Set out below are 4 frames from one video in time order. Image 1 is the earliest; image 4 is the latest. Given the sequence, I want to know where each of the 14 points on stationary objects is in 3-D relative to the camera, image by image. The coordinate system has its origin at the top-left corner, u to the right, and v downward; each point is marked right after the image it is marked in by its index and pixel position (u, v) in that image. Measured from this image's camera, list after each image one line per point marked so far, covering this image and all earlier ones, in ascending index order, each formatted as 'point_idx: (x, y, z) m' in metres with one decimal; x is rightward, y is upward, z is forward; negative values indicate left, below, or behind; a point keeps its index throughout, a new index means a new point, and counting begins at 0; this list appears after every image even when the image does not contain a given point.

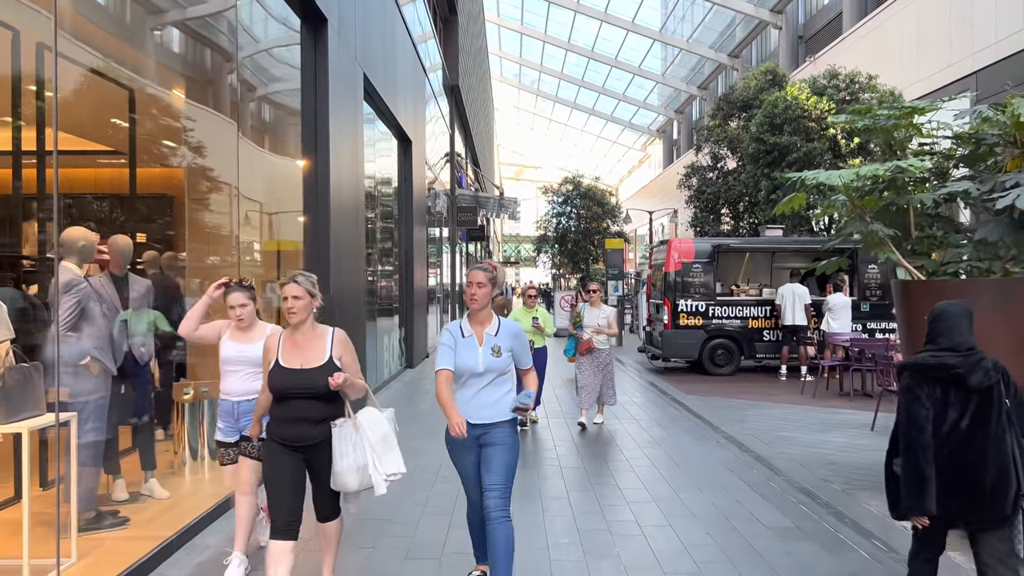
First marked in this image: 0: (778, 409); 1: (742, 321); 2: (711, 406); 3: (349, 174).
0: (+3.1, -1.4, +9.2) m
1: (+3.6, -0.5, +12.5) m
2: (+2.4, -1.4, +9.5) m
3: (-1.7, +1.2, +8.3) m
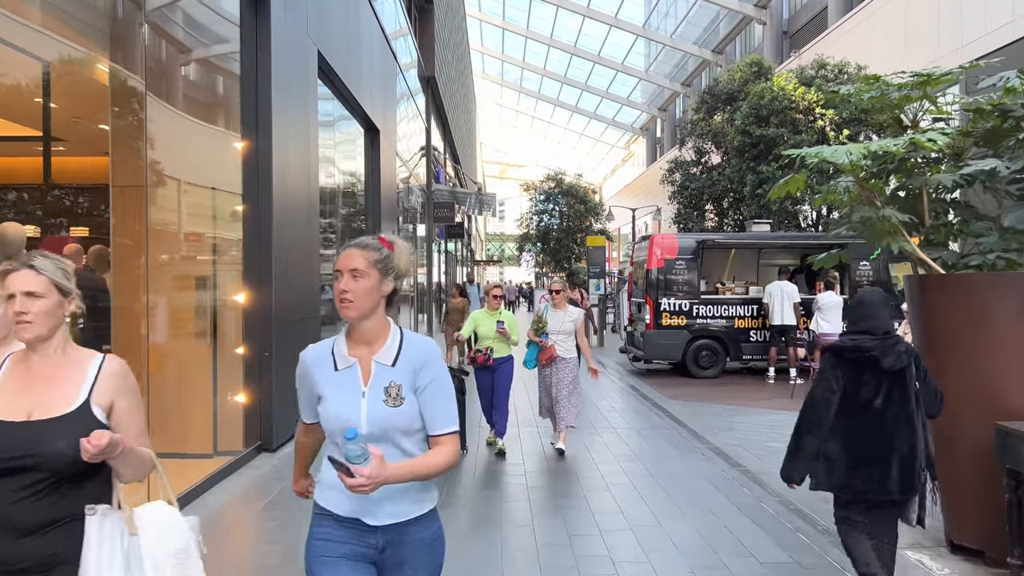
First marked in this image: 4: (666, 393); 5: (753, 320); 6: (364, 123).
0: (+2.8, -1.4, +8.6) m
1: (+3.2, -0.5, +11.8) m
2: (+2.0, -1.4, +8.8) m
3: (-2.0, +1.2, +7.6) m
4: (+2.0, -1.4, +10.5) m
5: (+3.6, -0.5, +11.9) m
6: (-2.3, +2.5, +12.0) m
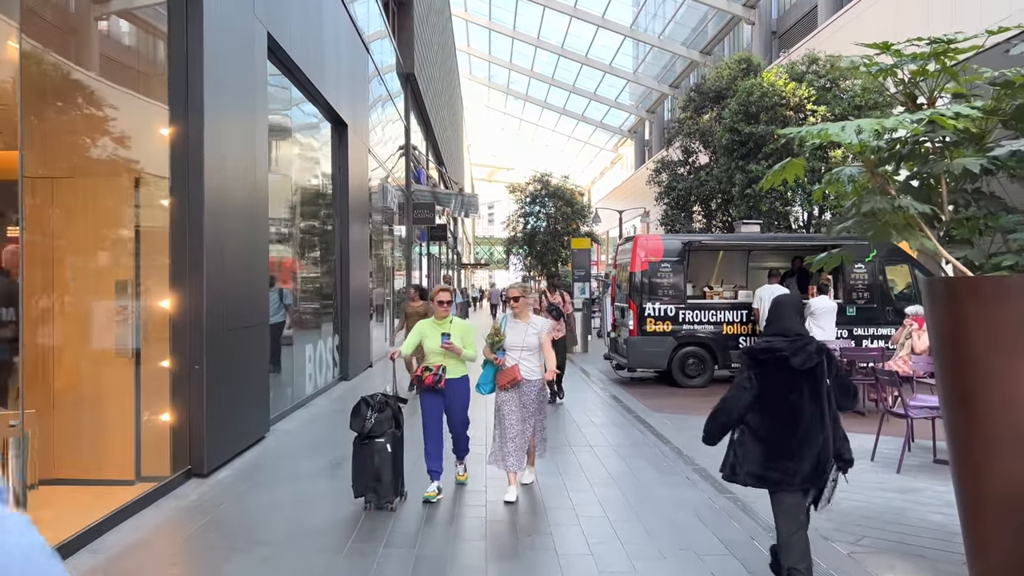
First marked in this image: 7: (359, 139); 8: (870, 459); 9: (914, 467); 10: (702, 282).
0: (+2.5, -1.4, +7.9) m
1: (+2.9, -0.5, +11.2) m
2: (+1.7, -1.4, +8.1) m
3: (-2.3, +1.2, +6.8) m
4: (+1.7, -1.4, +9.8) m
5: (+3.3, -0.5, +11.3) m
6: (-2.6, +2.4, +11.3) m
7: (-2.5, +2.4, +12.9) m
8: (+2.9, -1.4, +6.4) m
9: (+3.1, -1.4, +6.1) m
10: (+3.0, +0.1, +12.5) m
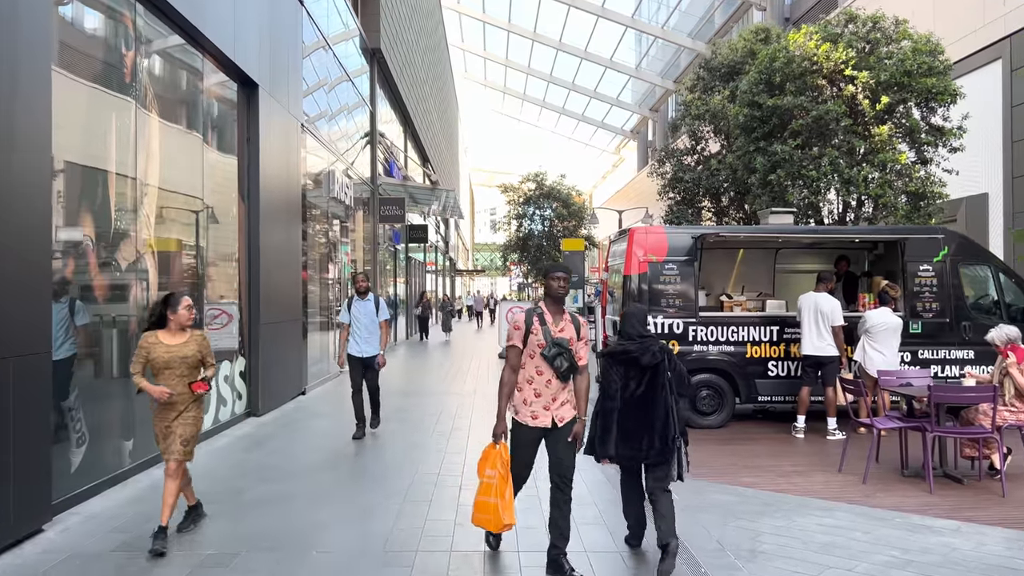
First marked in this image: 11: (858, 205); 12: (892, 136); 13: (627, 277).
0: (+2.0, -1.5, +5.2) m
1: (+2.4, -0.6, +8.5) m
2: (+1.3, -1.5, +5.4) m
3: (-2.8, +1.1, +4.2) m
4: (+1.2, -1.5, +7.1) m
5: (+2.8, -0.6, +8.6) m
6: (-3.1, +2.4, +8.7) m
7: (-3.0, +2.3, +10.3) m
8: (+2.4, -1.4, +3.8) m
9: (+2.6, -1.4, +3.4) m
10: (+2.6, 0.0, +9.9) m
11: (+5.2, +1.3, +11.9) m
12: (+5.6, +2.2, +11.6) m
13: (+1.3, +0.1, +8.6) m
